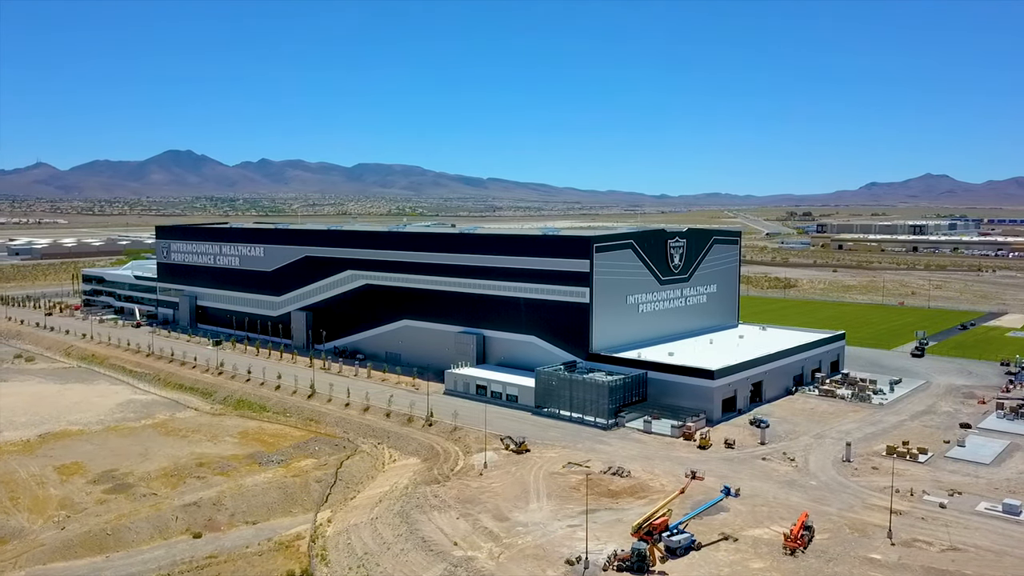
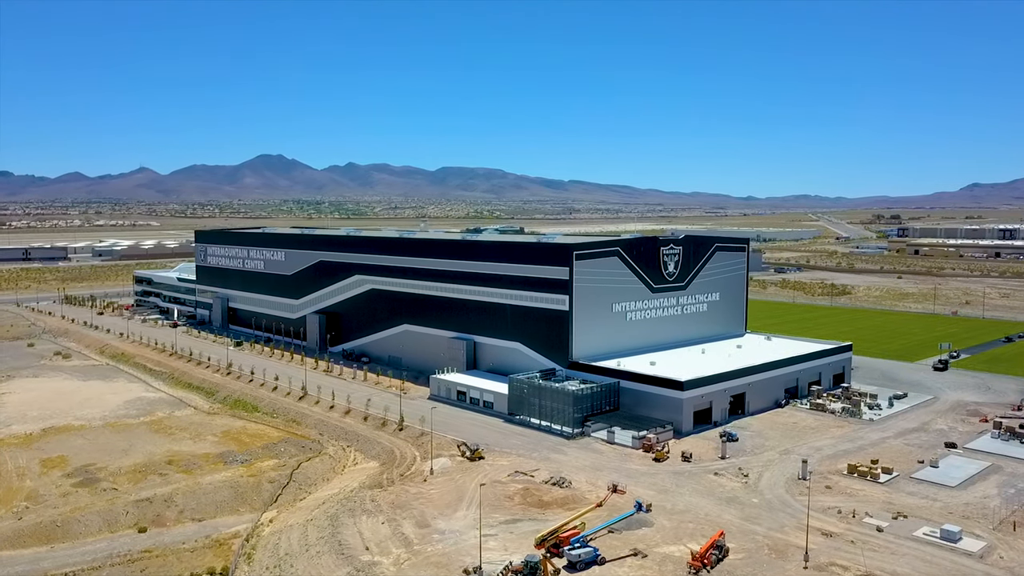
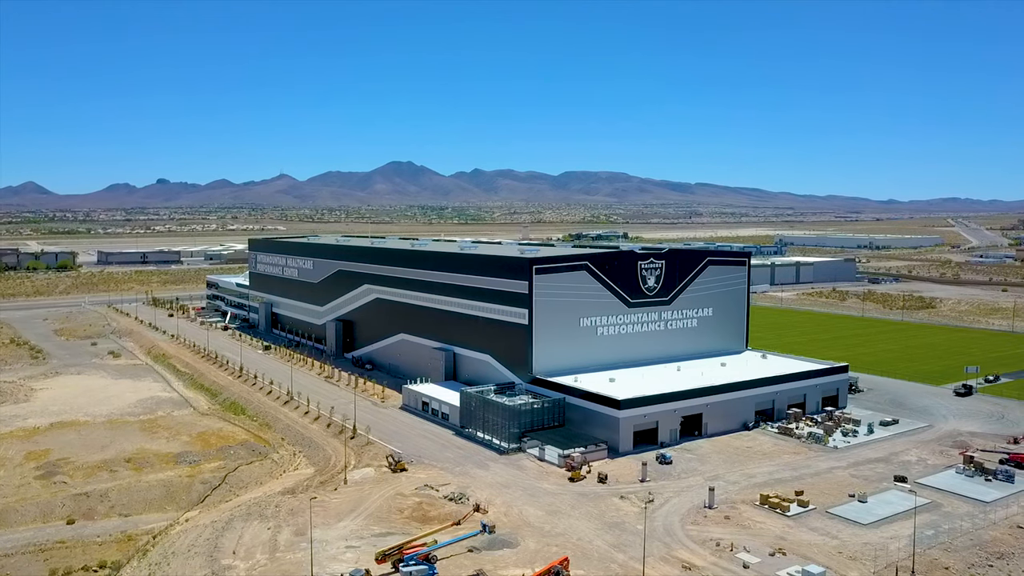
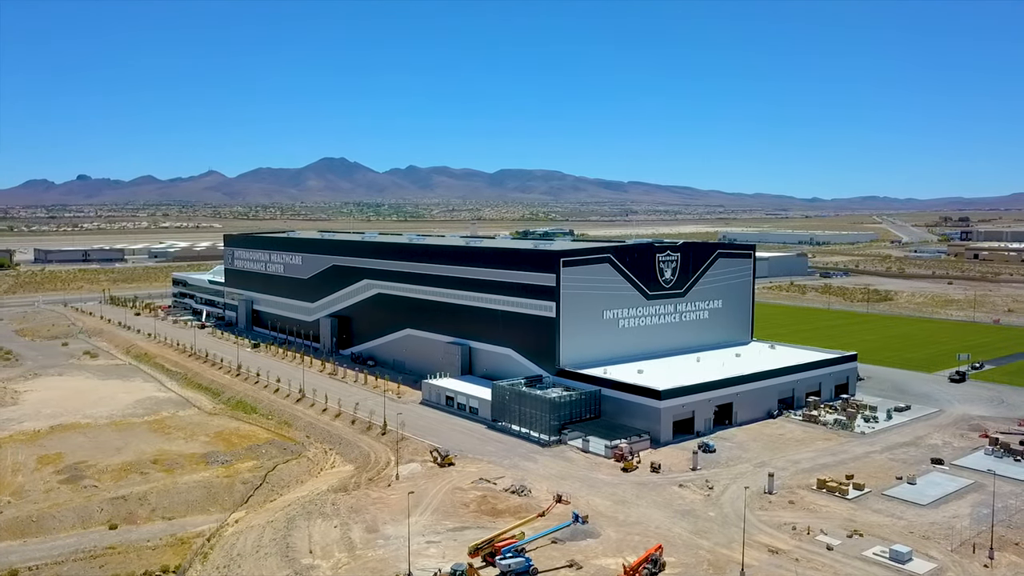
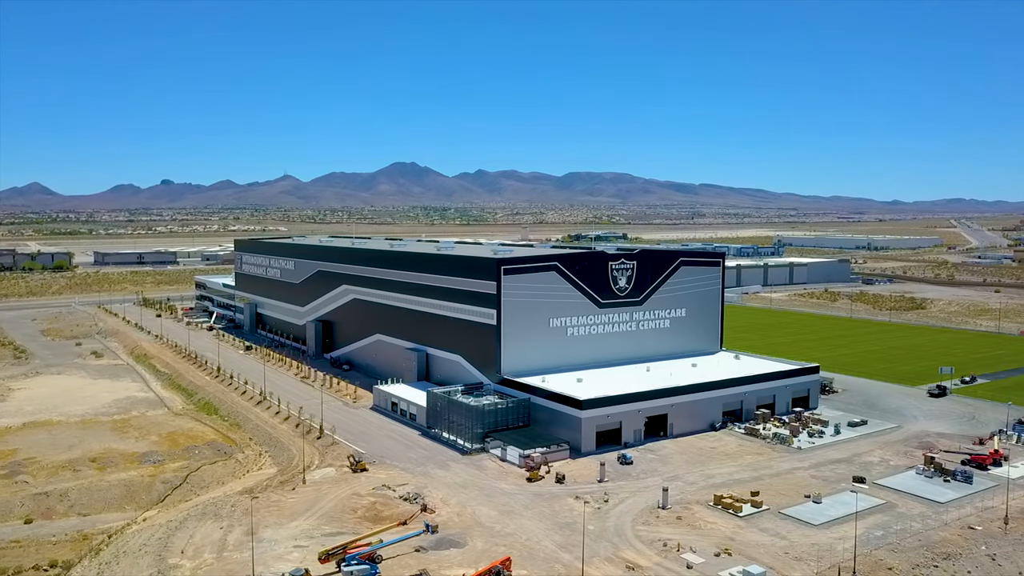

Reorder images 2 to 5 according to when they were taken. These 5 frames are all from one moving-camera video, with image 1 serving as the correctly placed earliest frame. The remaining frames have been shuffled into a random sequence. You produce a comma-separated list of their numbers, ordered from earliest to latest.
2, 4, 3, 5
